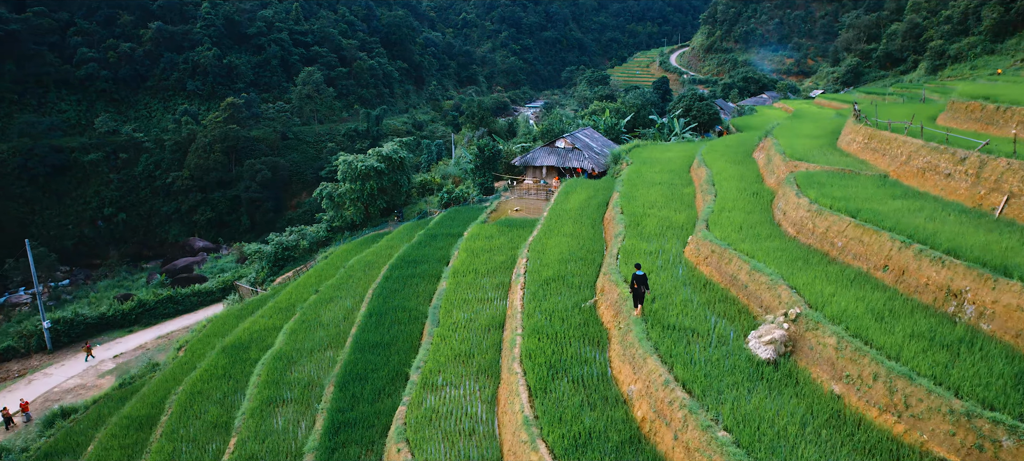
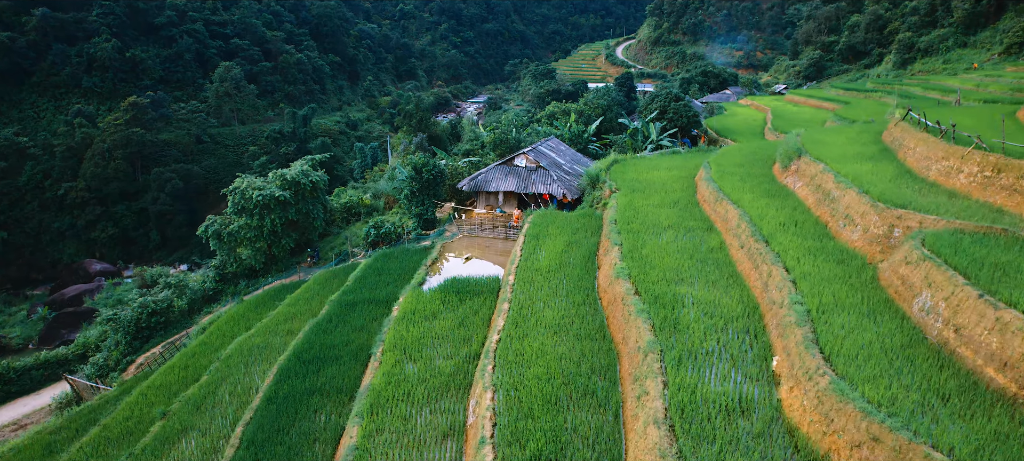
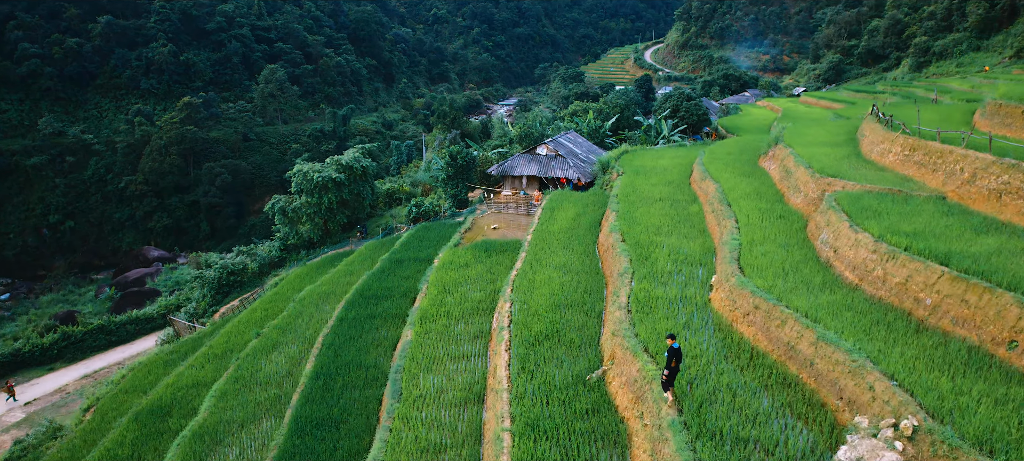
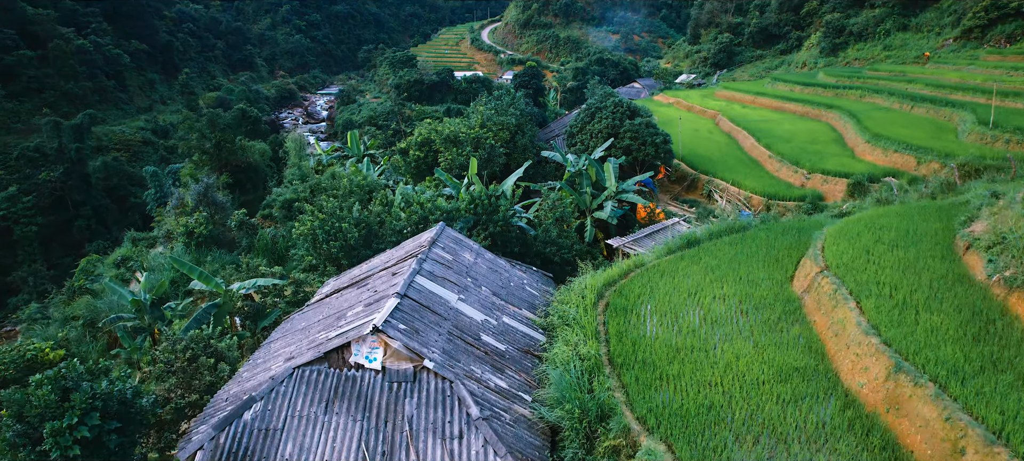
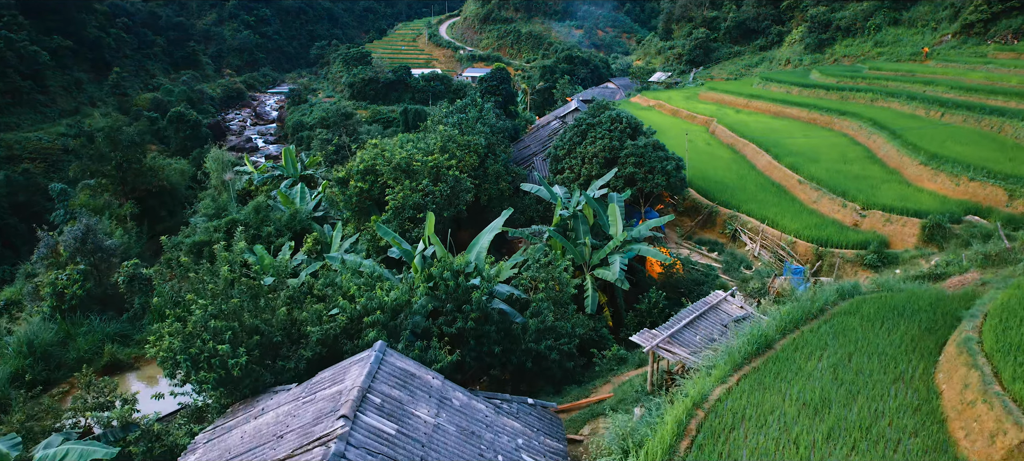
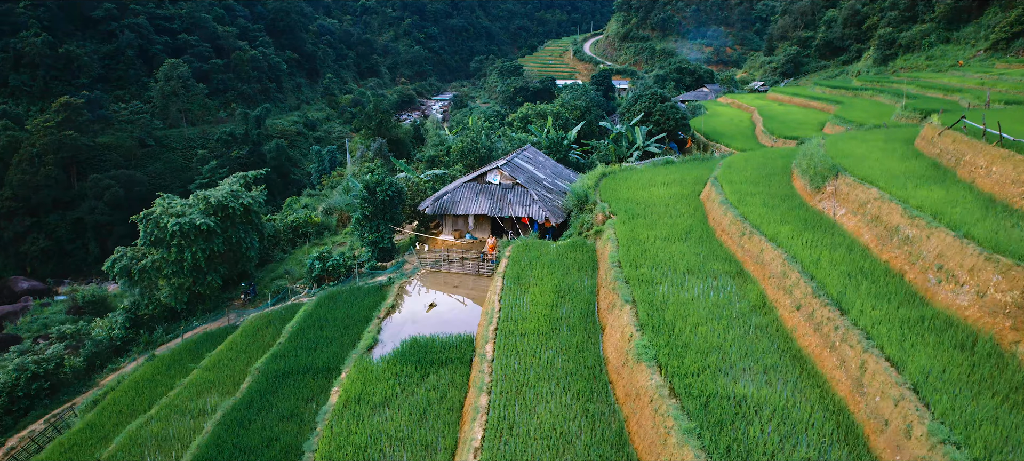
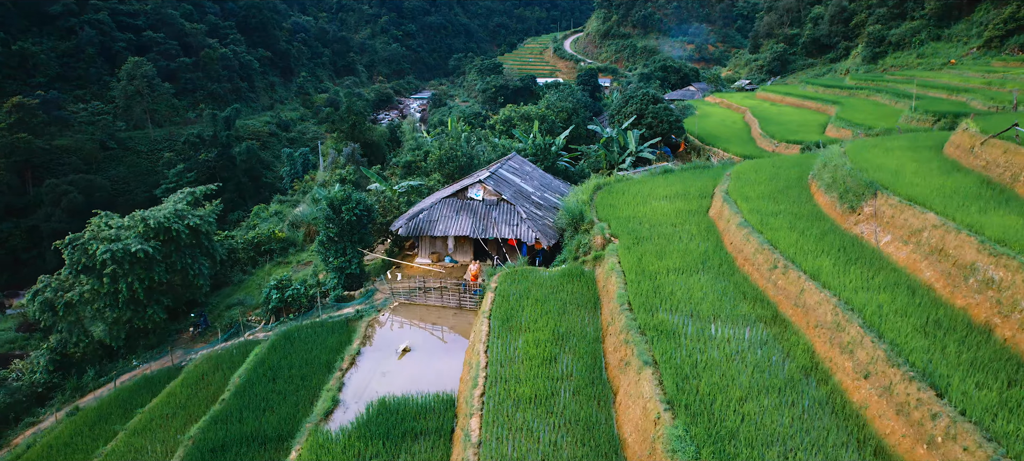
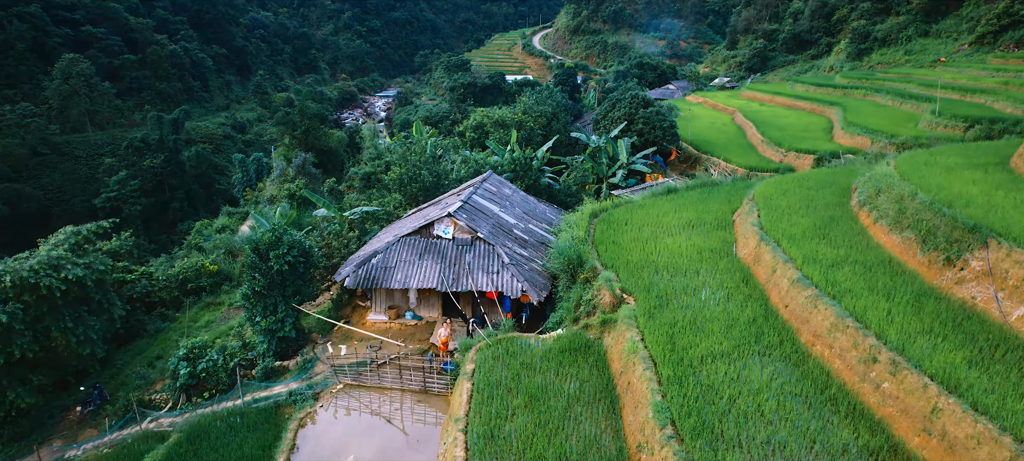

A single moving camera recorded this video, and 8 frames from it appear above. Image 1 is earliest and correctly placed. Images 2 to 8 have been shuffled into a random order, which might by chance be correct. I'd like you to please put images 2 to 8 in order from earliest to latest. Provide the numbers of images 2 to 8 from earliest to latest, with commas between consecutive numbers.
3, 2, 6, 7, 8, 4, 5
